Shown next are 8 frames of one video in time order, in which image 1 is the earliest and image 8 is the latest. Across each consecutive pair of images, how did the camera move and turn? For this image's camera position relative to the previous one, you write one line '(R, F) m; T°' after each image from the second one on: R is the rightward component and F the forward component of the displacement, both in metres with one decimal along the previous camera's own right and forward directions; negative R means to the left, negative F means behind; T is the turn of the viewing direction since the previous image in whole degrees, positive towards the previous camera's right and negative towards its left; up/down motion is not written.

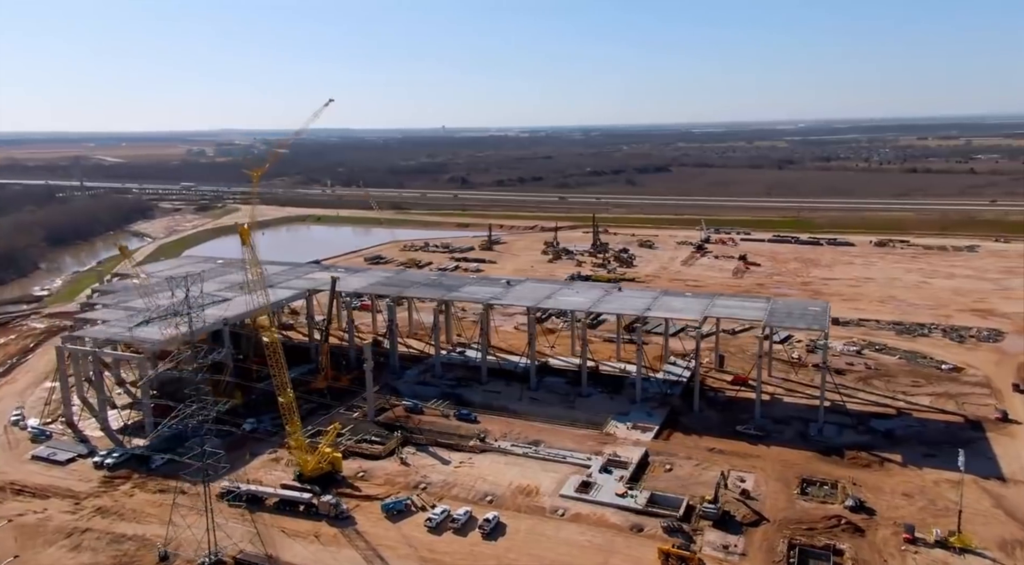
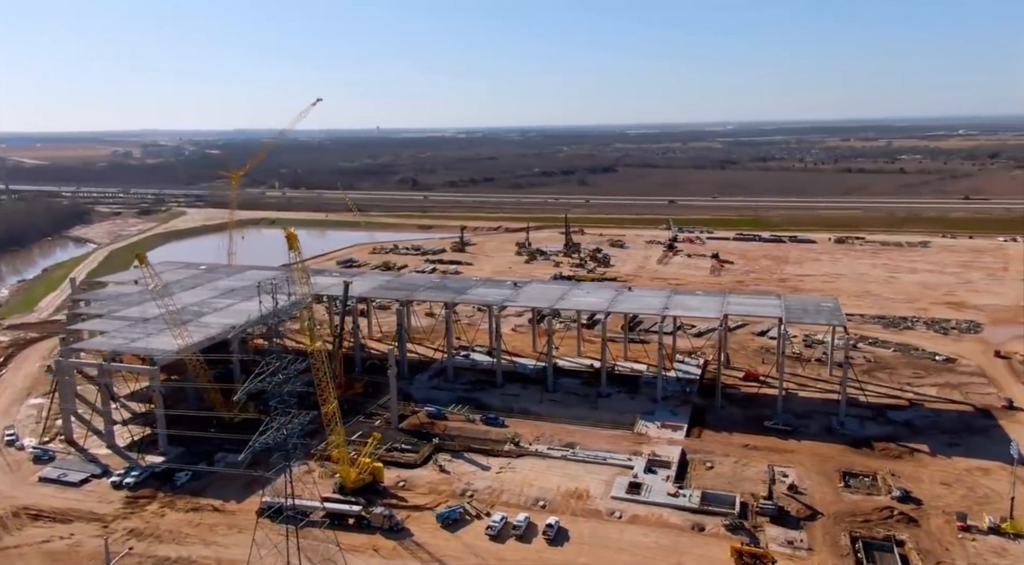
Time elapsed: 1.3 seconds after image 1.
(-4.0, +0.6) m; +5°
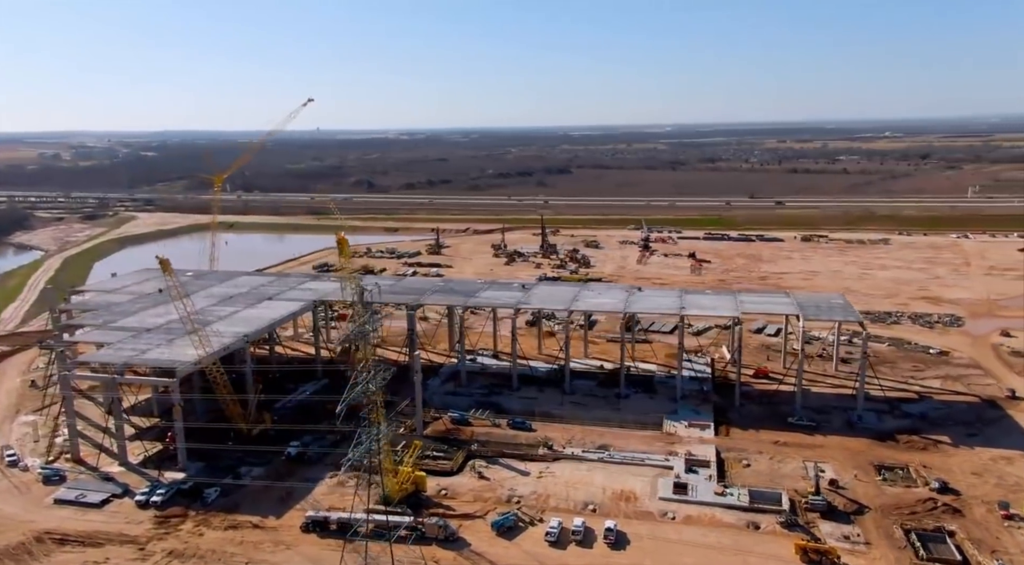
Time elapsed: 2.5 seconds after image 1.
(-3.6, +0.6) m; +4°
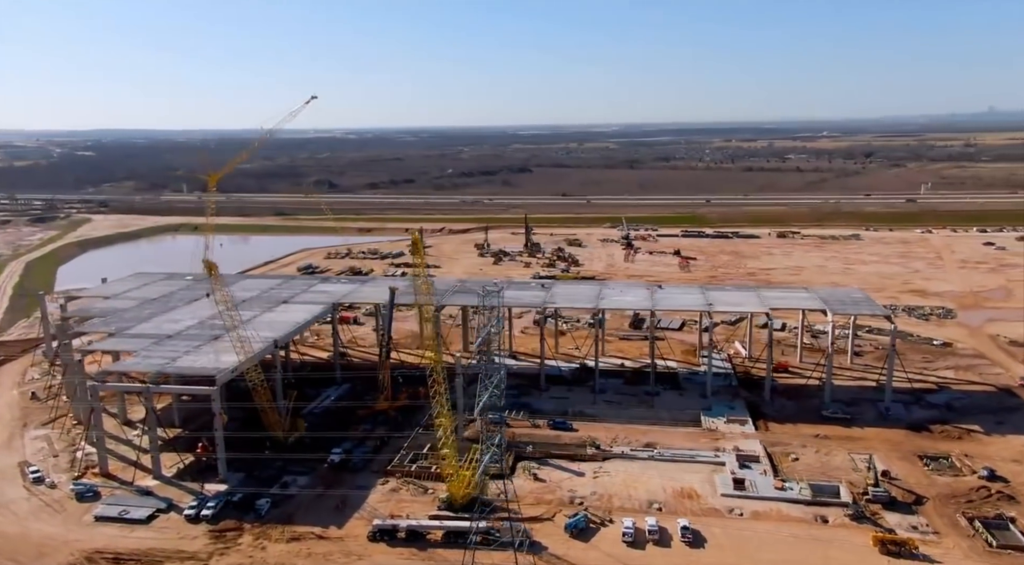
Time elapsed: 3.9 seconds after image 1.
(-4.0, +0.6) m; +4°
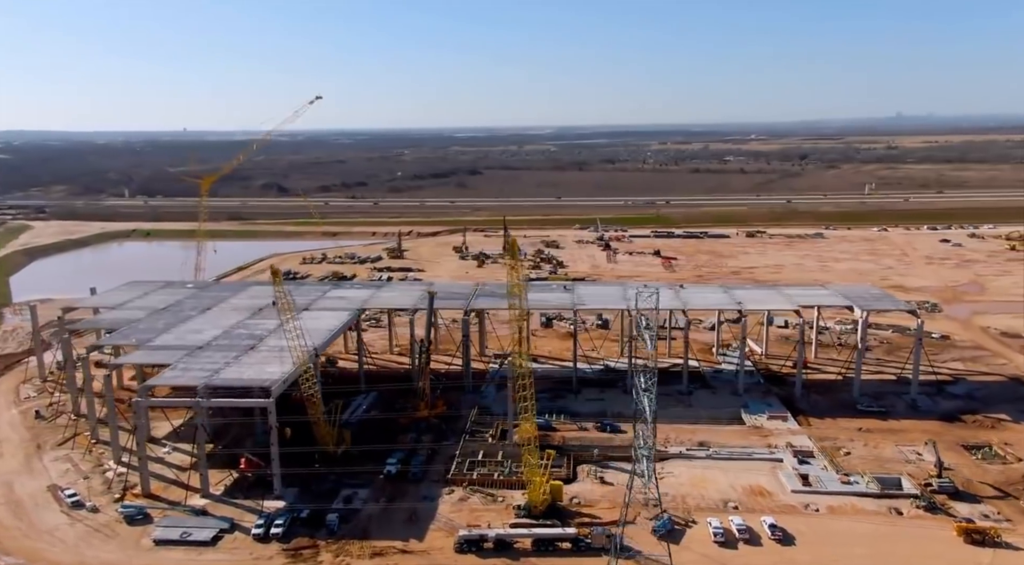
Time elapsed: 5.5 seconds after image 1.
(-4.8, +0.7) m; +5°
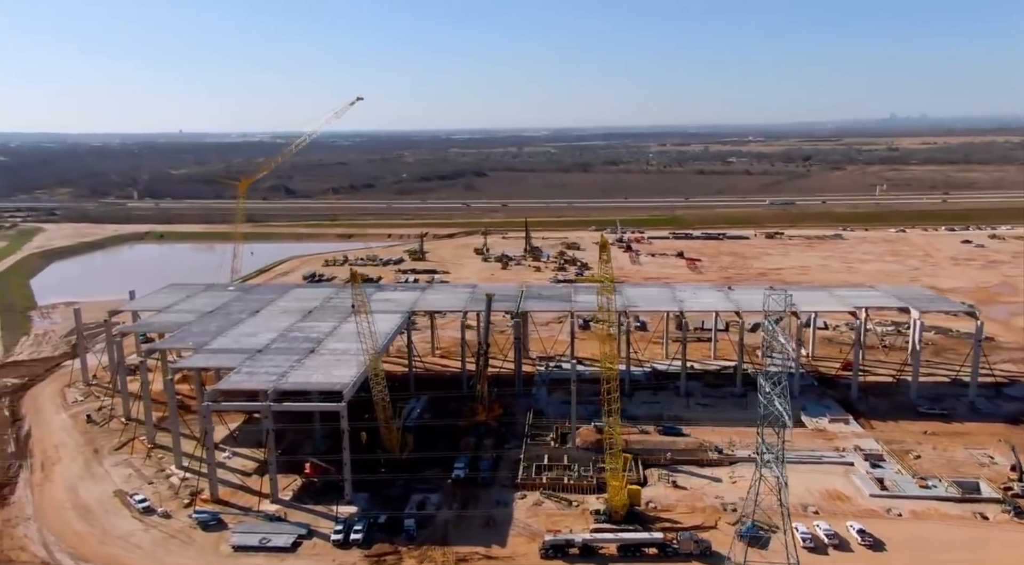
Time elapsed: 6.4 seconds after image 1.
(-2.8, +0.4) m; 0°
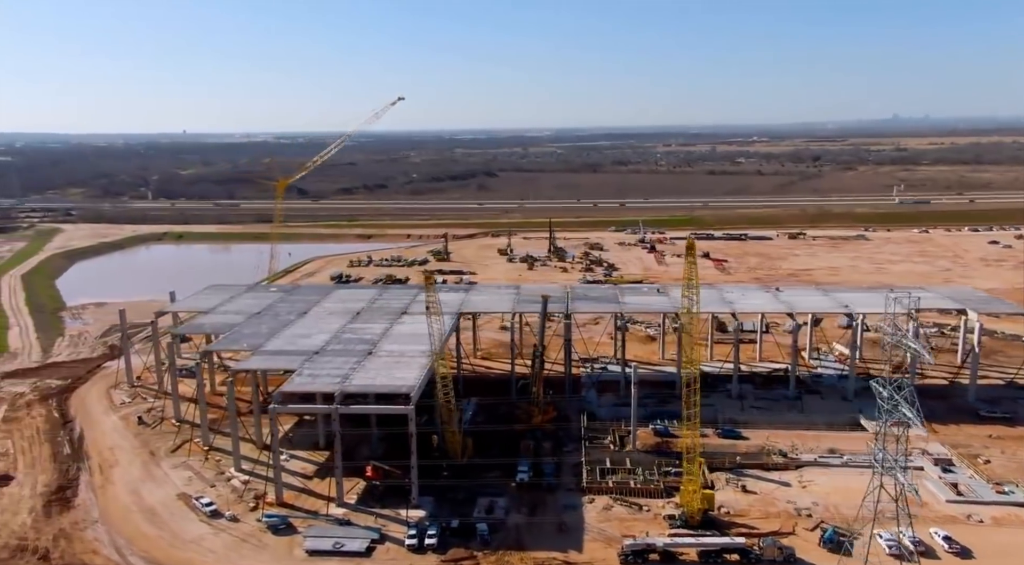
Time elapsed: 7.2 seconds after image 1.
(-2.3, +0.4) m; 0°
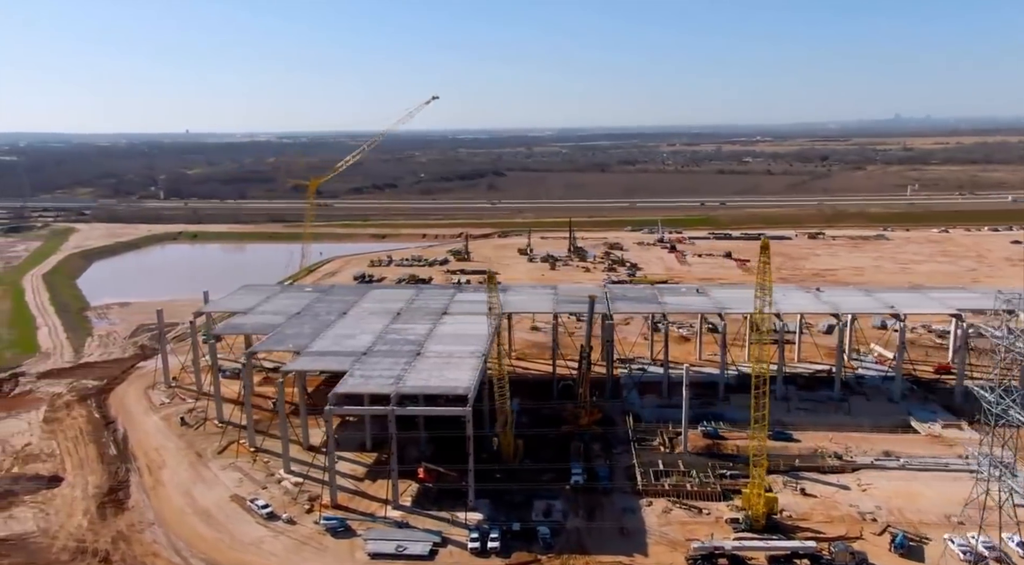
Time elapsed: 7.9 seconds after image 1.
(-1.9, +0.4) m; 0°
